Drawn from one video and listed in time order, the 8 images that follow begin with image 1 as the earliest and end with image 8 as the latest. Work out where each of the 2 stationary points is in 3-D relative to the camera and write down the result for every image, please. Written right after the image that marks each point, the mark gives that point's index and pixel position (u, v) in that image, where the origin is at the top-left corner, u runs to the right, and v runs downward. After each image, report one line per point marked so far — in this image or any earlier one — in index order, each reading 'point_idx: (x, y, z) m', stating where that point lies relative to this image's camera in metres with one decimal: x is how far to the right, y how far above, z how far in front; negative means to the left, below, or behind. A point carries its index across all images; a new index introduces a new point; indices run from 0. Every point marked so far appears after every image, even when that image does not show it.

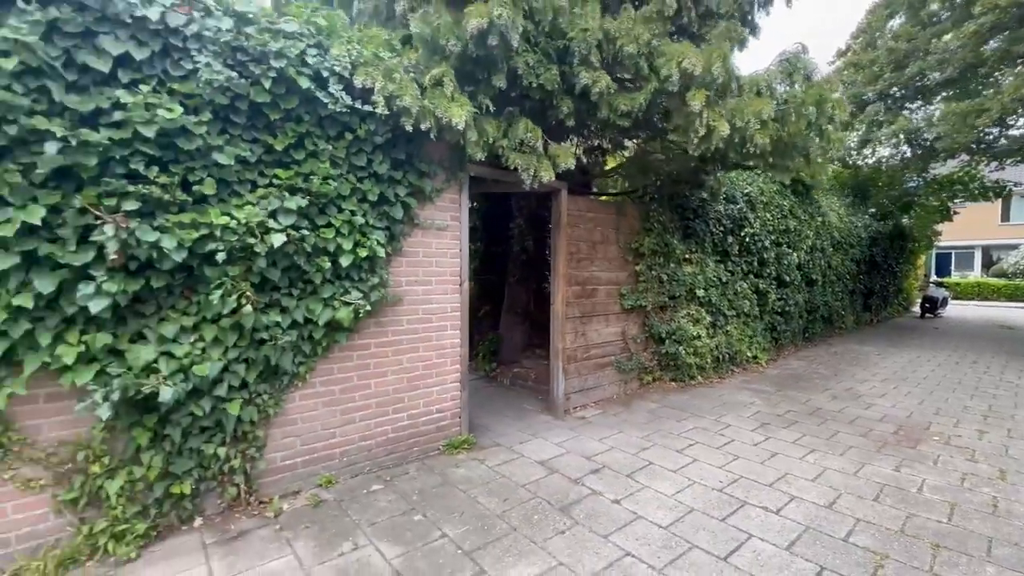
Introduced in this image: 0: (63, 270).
0: (-2.1, +0.1, +2.1) m
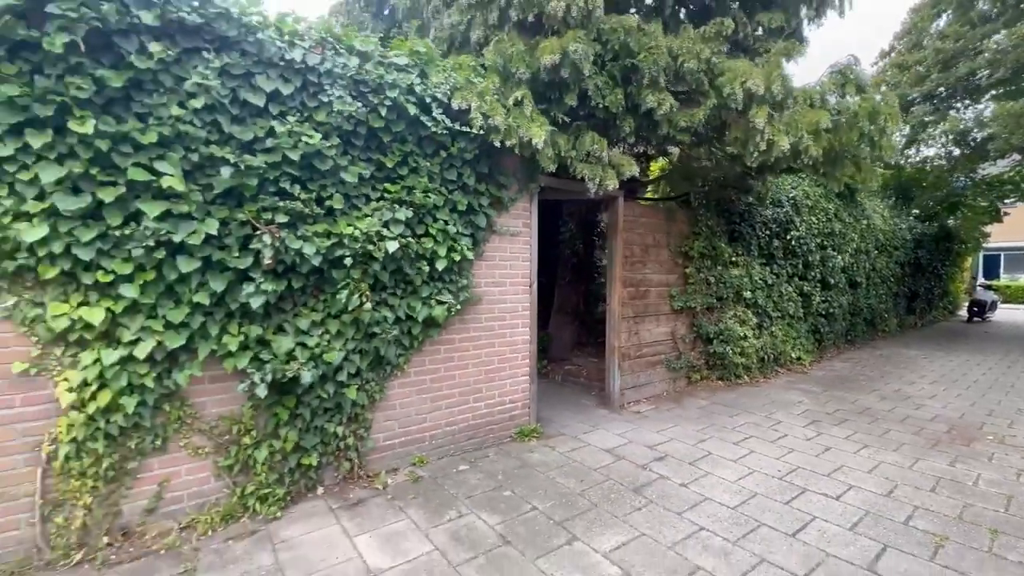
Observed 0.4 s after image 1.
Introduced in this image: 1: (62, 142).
0: (-1.6, +0.1, +2.5) m
1: (-2.1, +0.7, +2.1) m
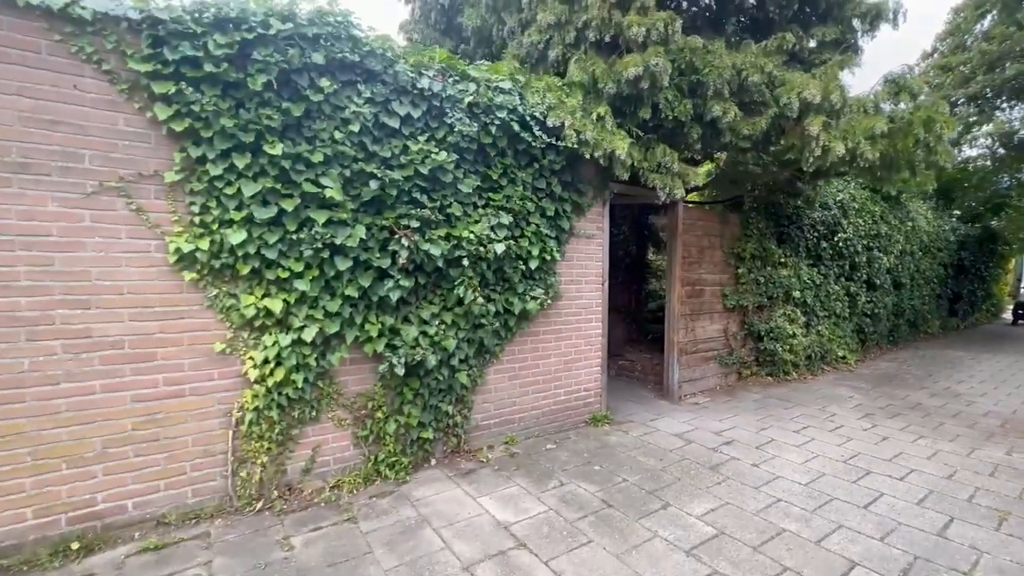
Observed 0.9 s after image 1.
0: (-0.9, +0.1, +2.9) m
1: (-1.5, +0.7, +2.5) m
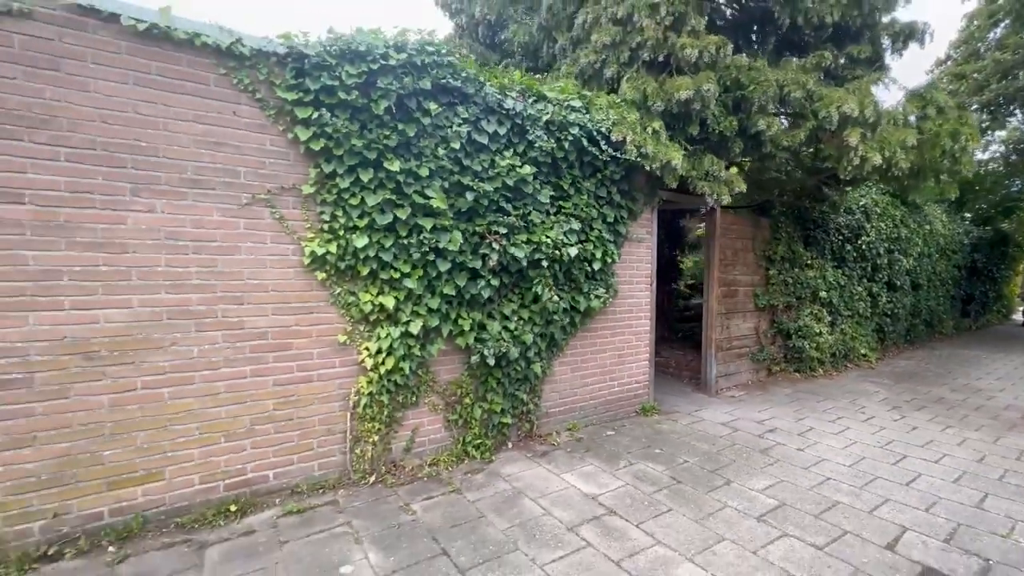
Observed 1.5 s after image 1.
0: (-0.3, +0.1, +3.3) m
1: (-0.9, +0.7, +2.9) m
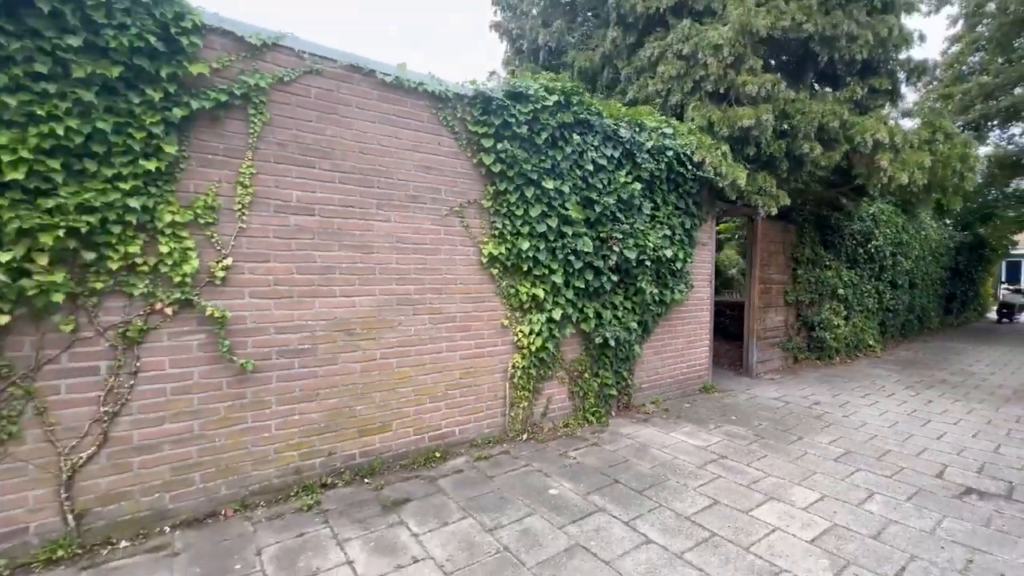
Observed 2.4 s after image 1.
0: (+0.7, +0.2, +4.0) m
1: (+0.2, +0.8, +3.6) m
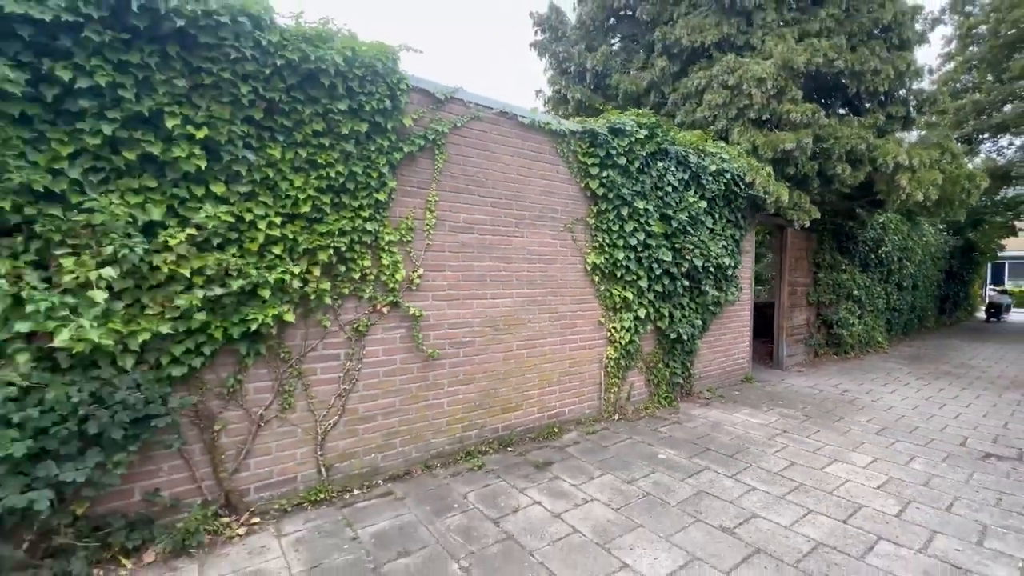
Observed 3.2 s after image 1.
0: (+1.6, +0.1, +4.7) m
1: (+1.1, +0.7, +4.3) m
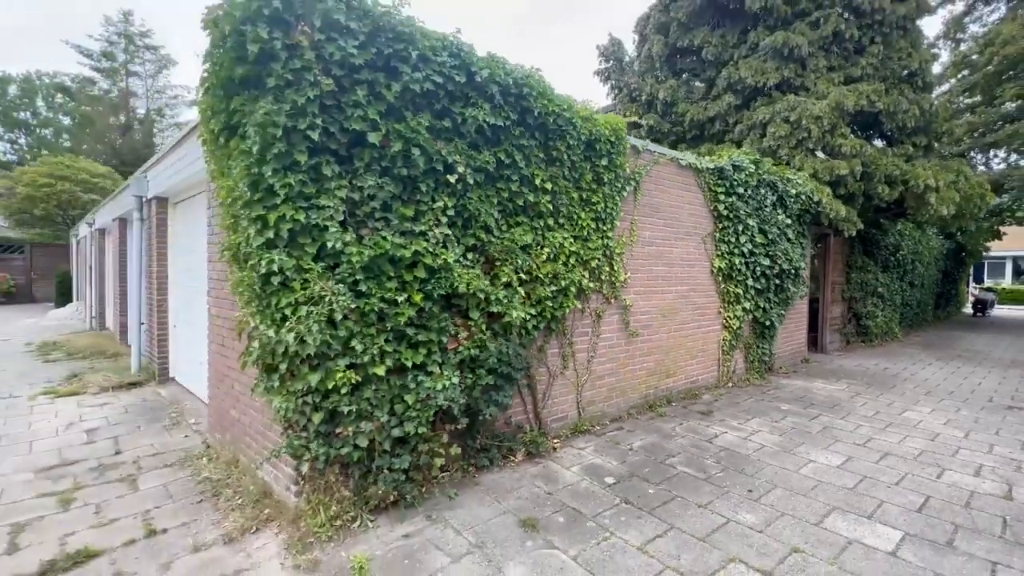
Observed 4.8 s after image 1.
0: (+3.4, +0.2, +6.0) m
1: (+2.9, +0.8, +5.6) m
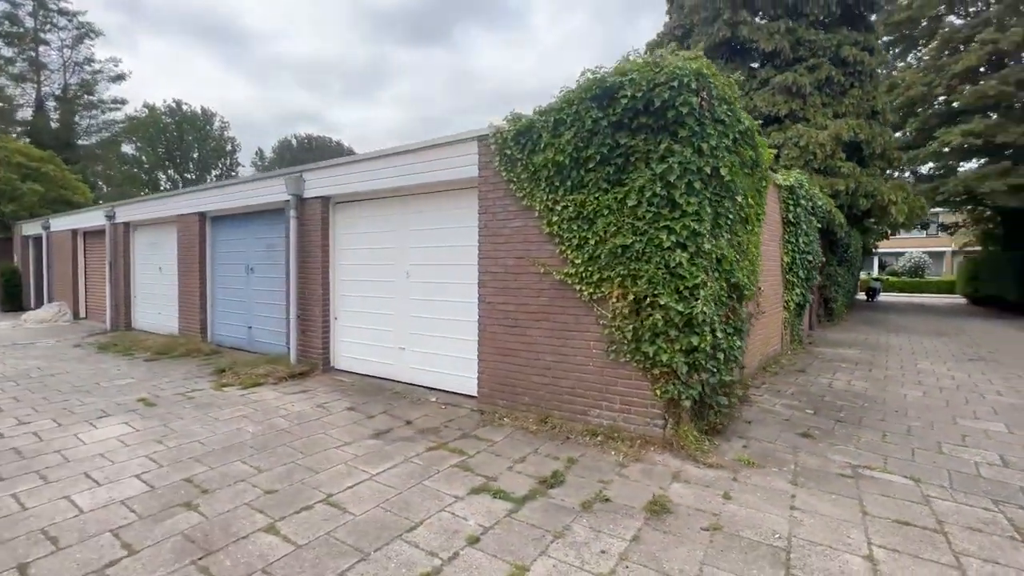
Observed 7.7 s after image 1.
0: (+5.1, +0.4, +7.8) m
1: (+4.7, +0.9, +7.3) m
